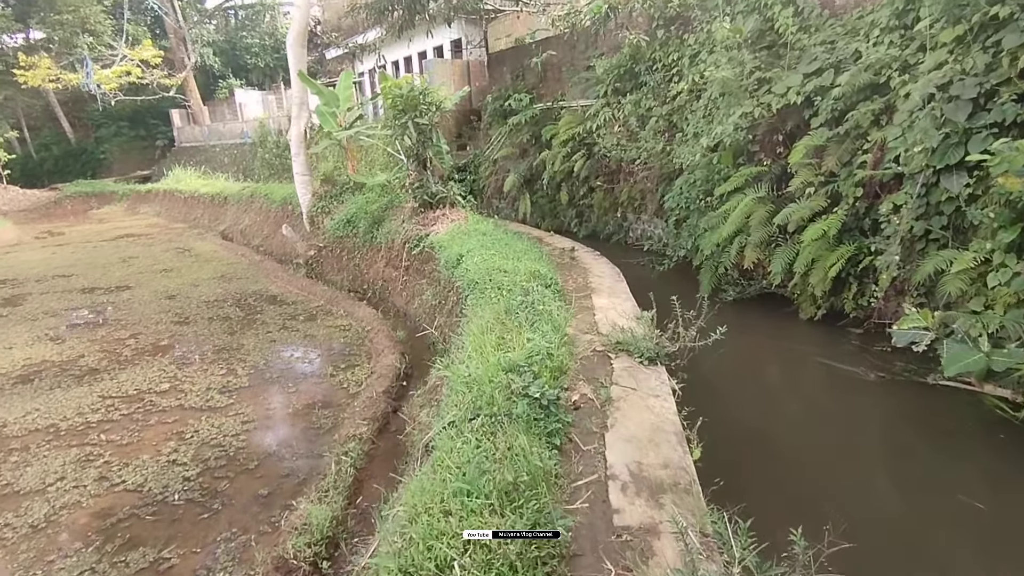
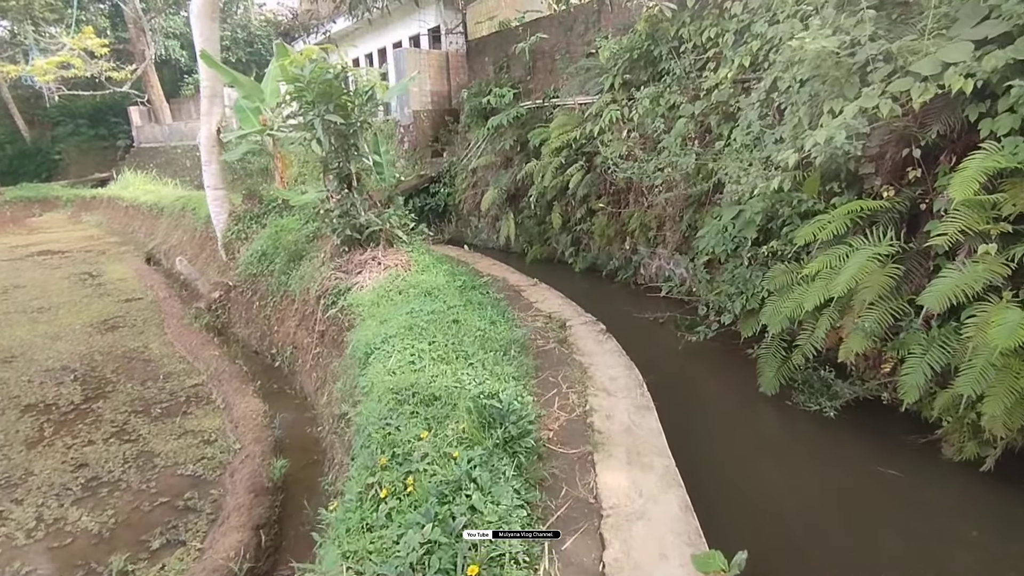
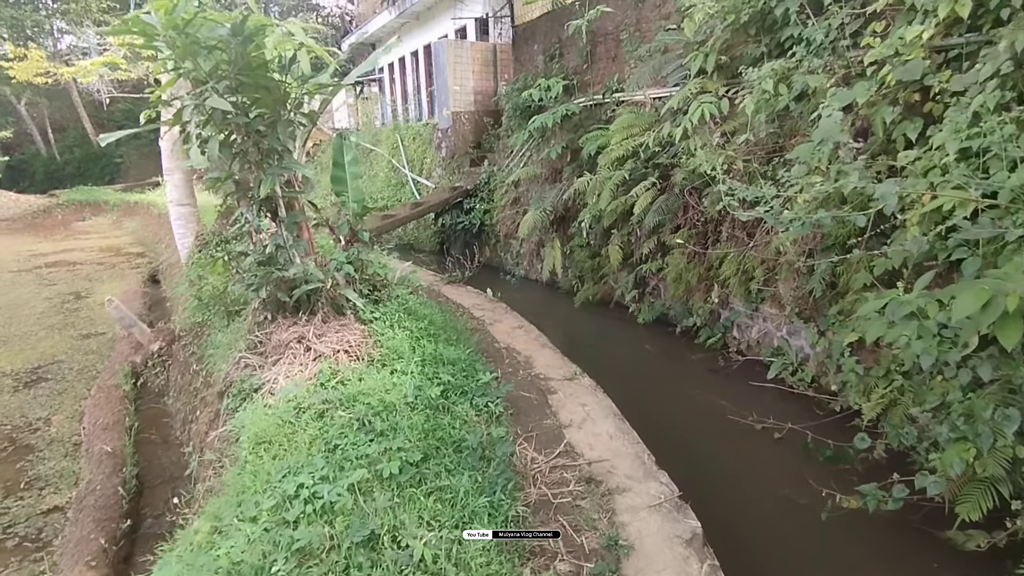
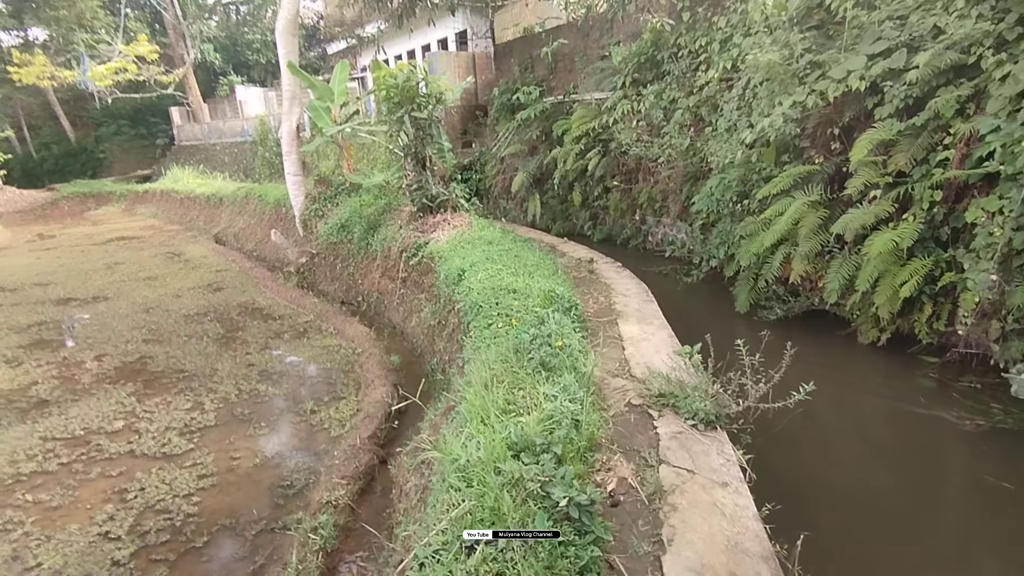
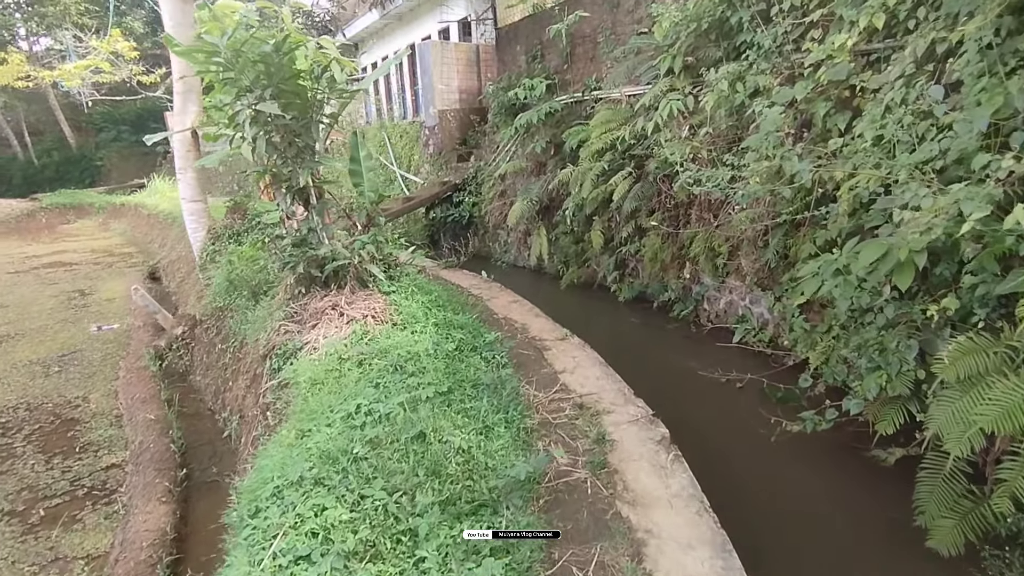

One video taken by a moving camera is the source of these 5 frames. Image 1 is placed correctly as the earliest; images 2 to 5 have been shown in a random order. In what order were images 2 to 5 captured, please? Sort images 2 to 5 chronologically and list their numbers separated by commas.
4, 2, 5, 3
